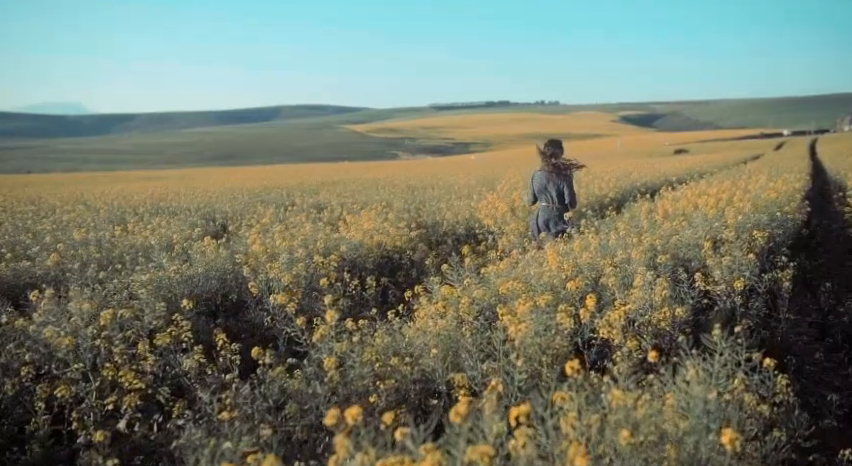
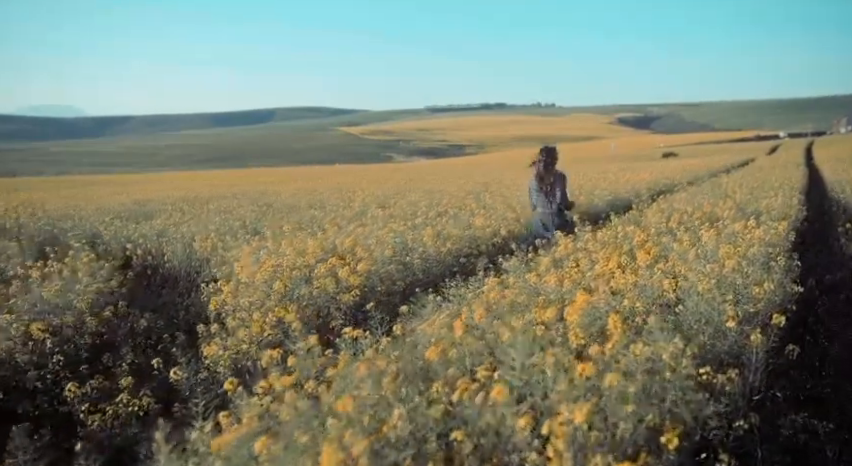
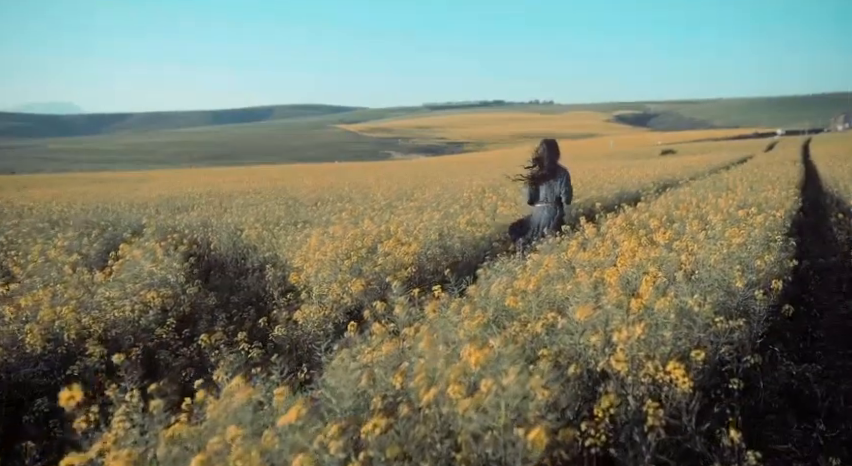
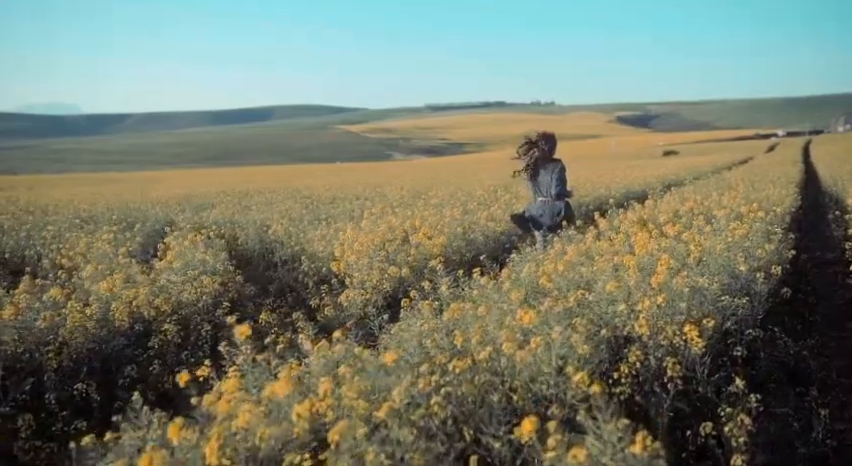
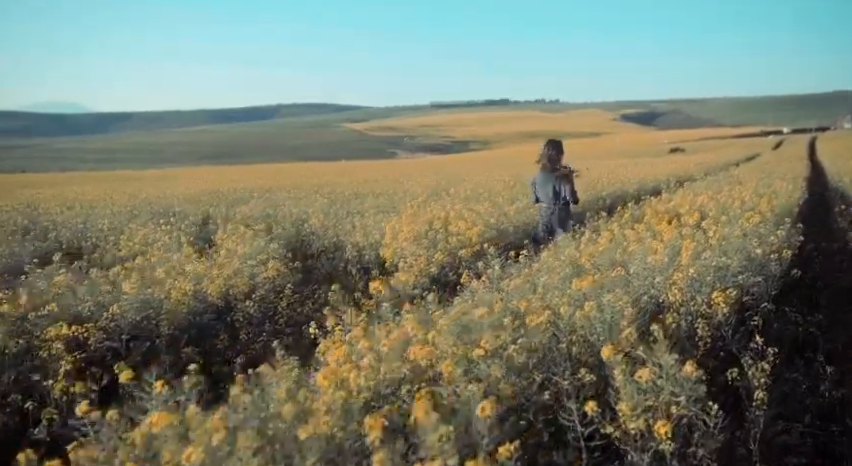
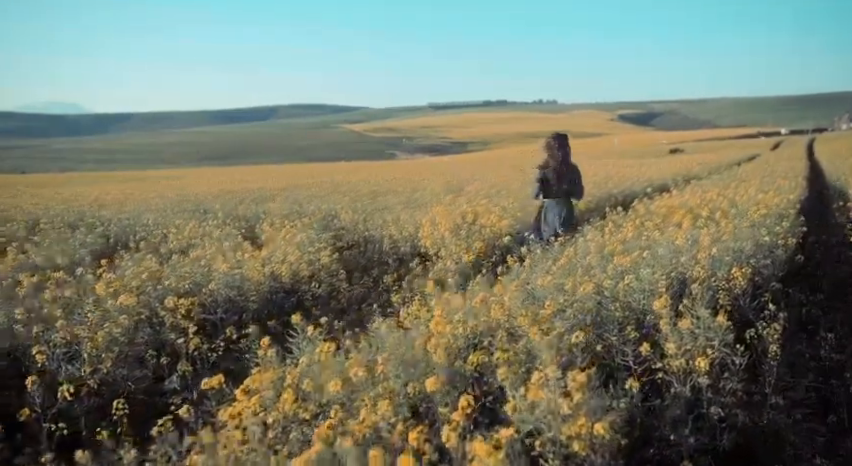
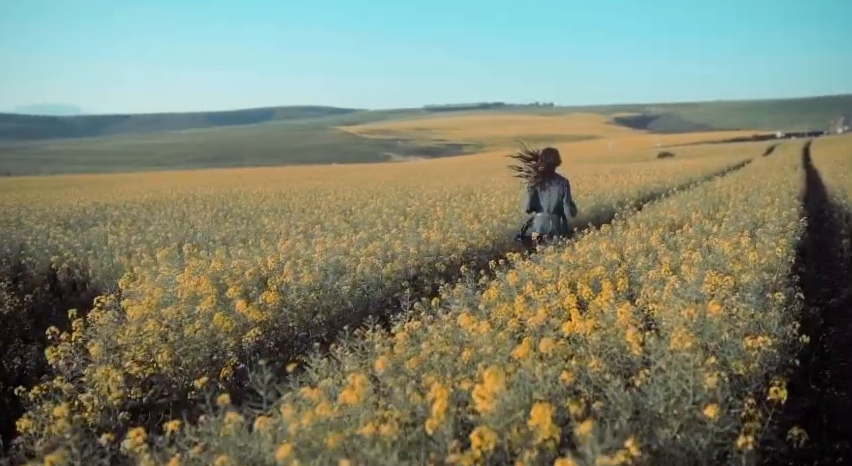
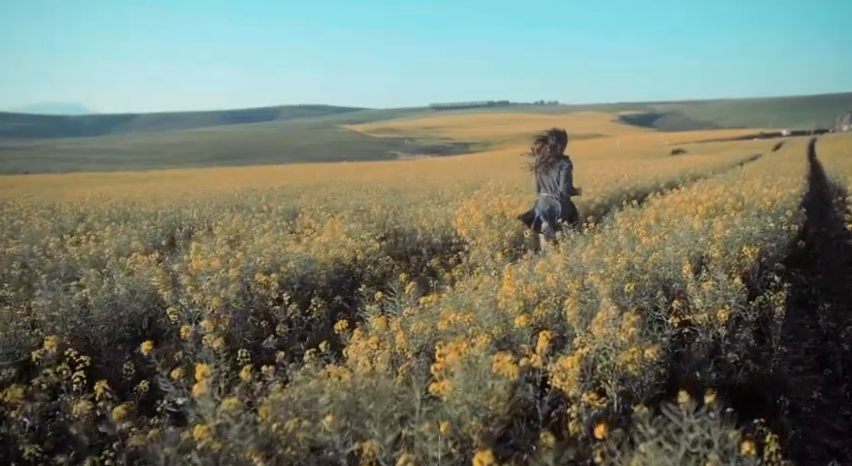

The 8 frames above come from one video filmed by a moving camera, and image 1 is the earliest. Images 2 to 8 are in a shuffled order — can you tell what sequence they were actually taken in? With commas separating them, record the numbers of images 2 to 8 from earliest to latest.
8, 6, 5, 4, 3, 2, 7
